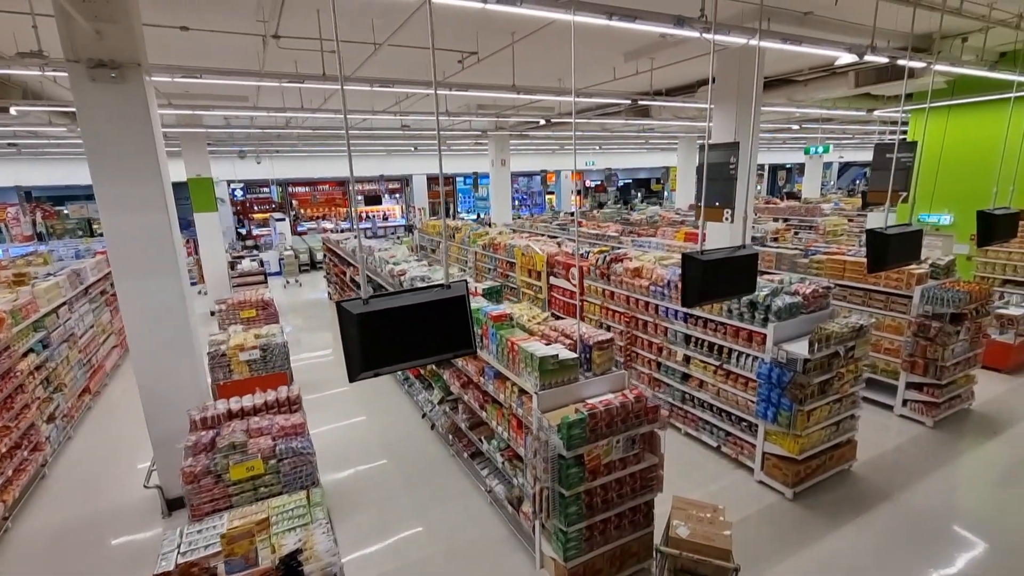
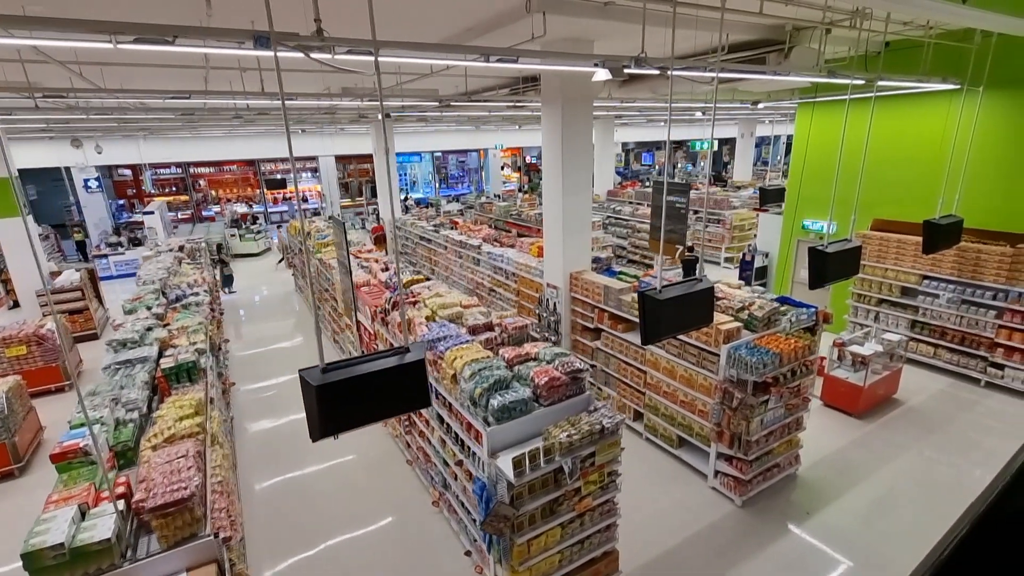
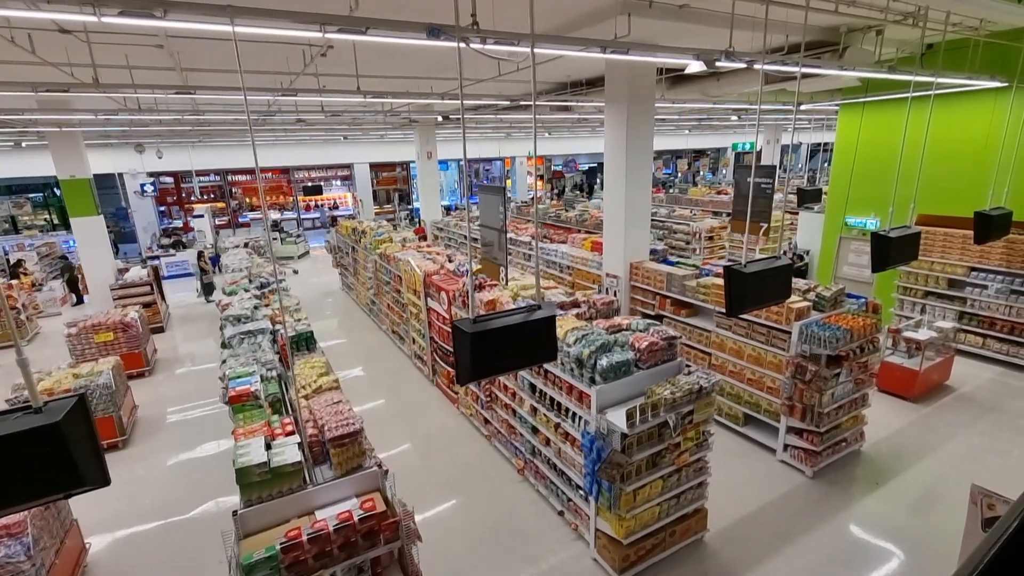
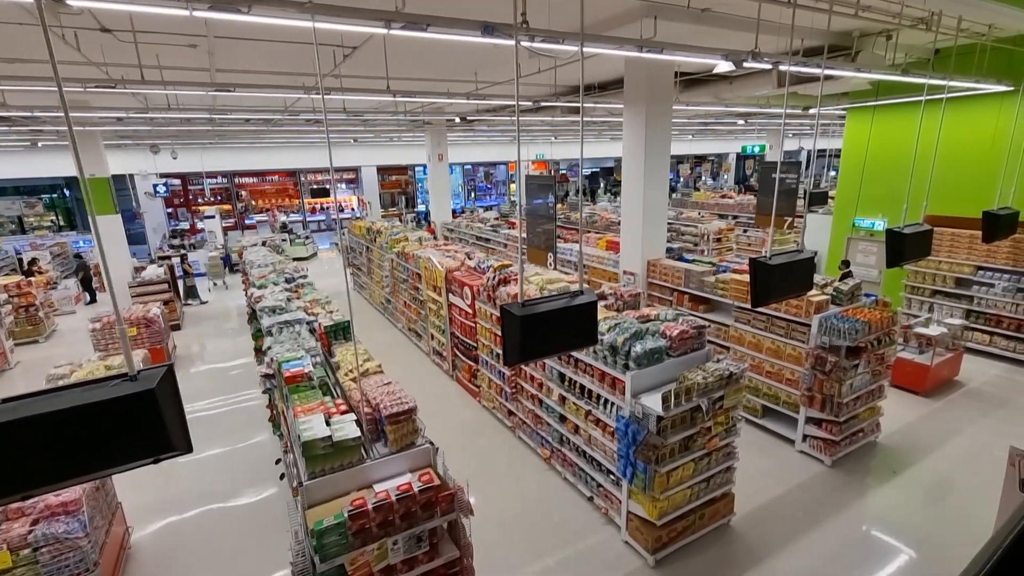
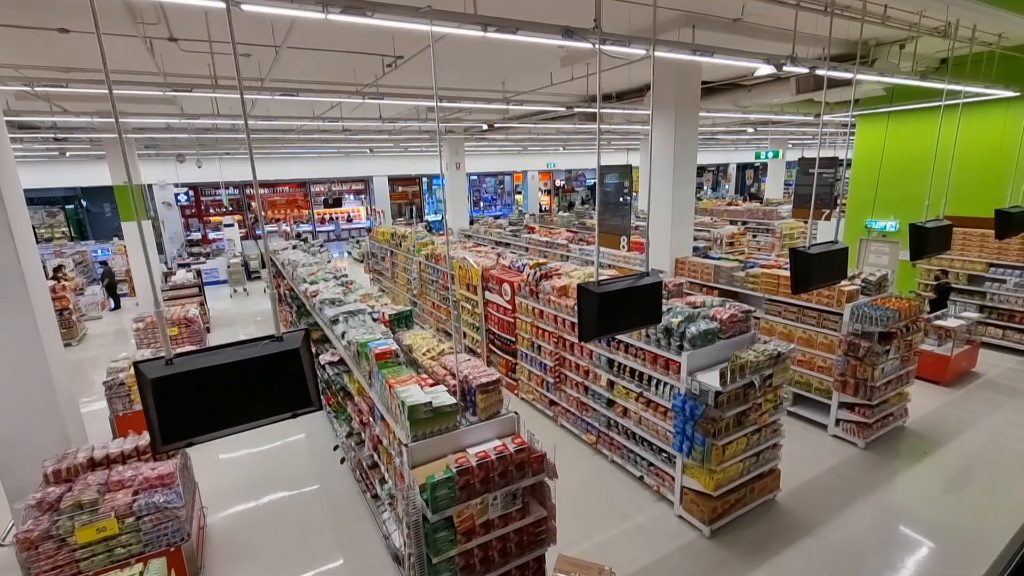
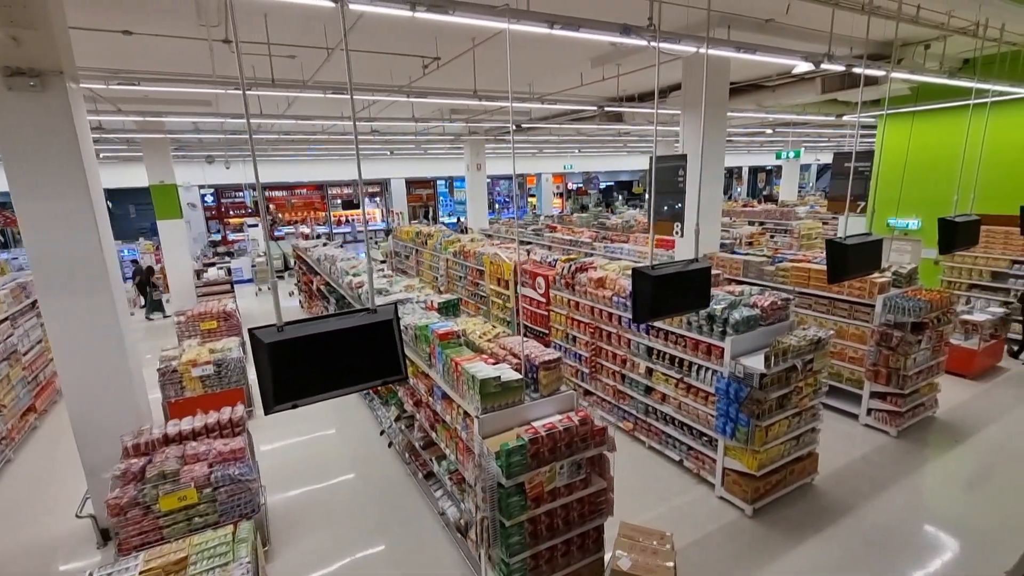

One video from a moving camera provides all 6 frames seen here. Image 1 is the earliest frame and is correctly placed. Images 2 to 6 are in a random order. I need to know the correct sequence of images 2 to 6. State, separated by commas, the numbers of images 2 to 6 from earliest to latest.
6, 5, 4, 3, 2
